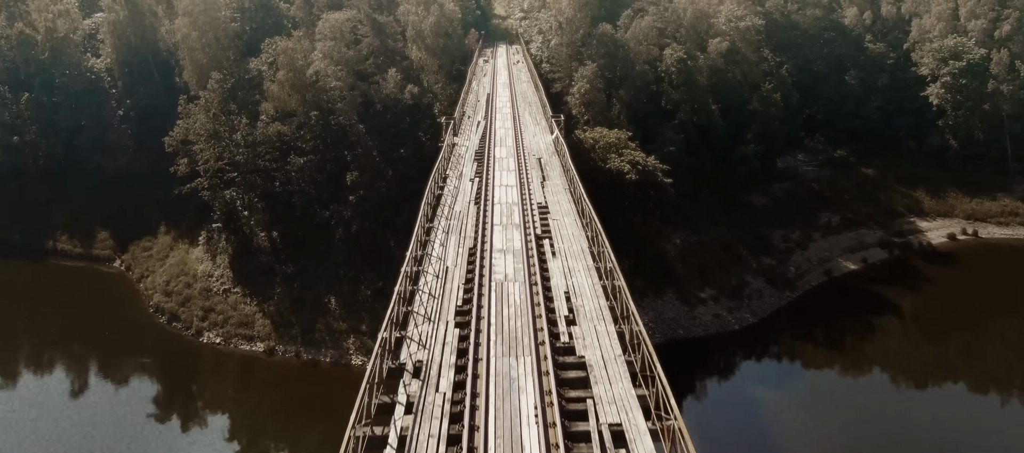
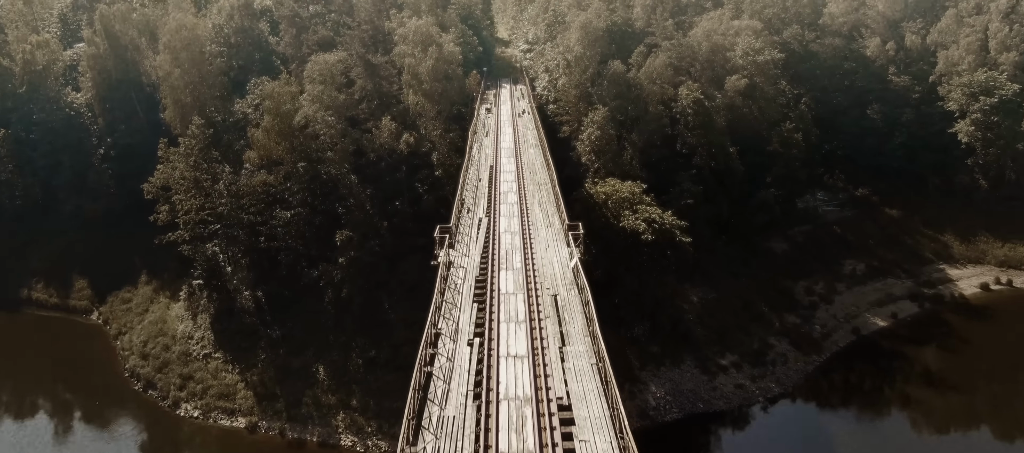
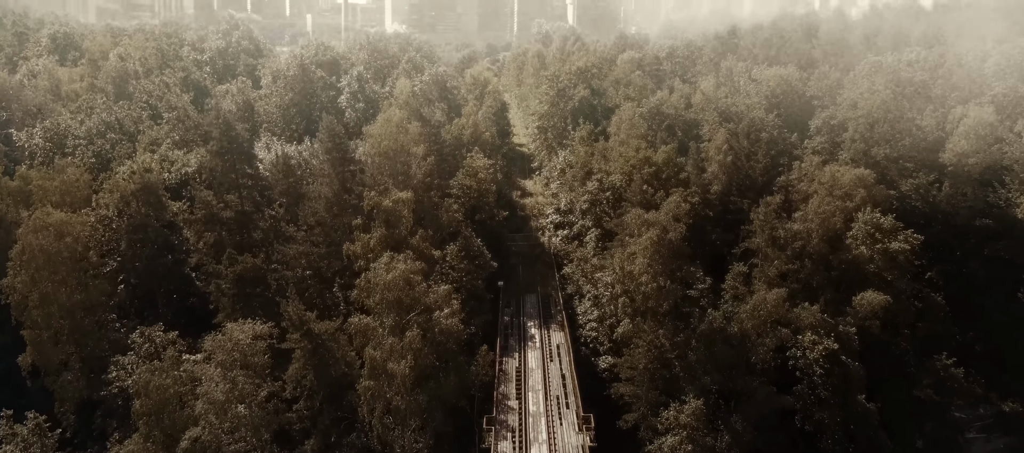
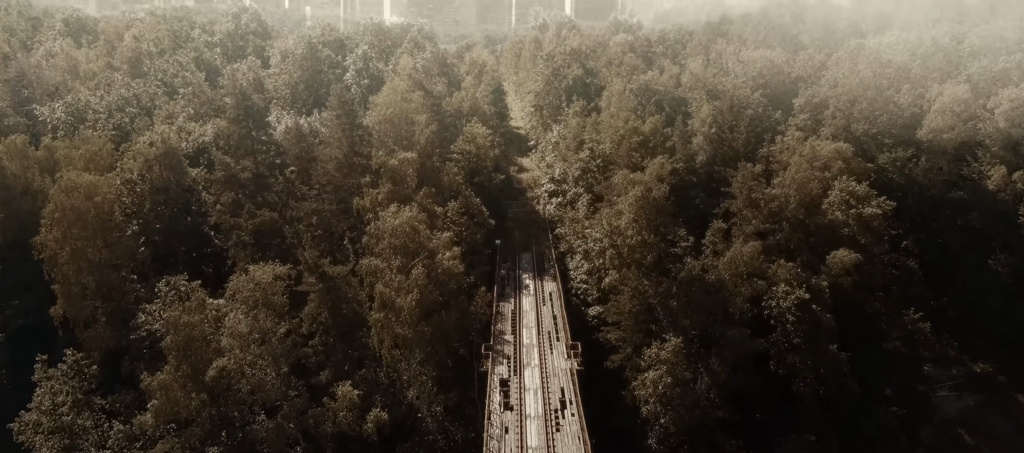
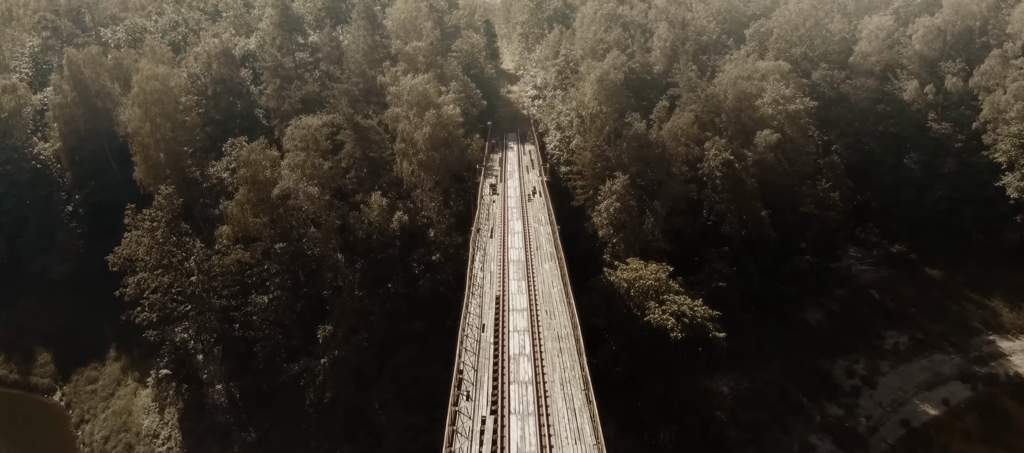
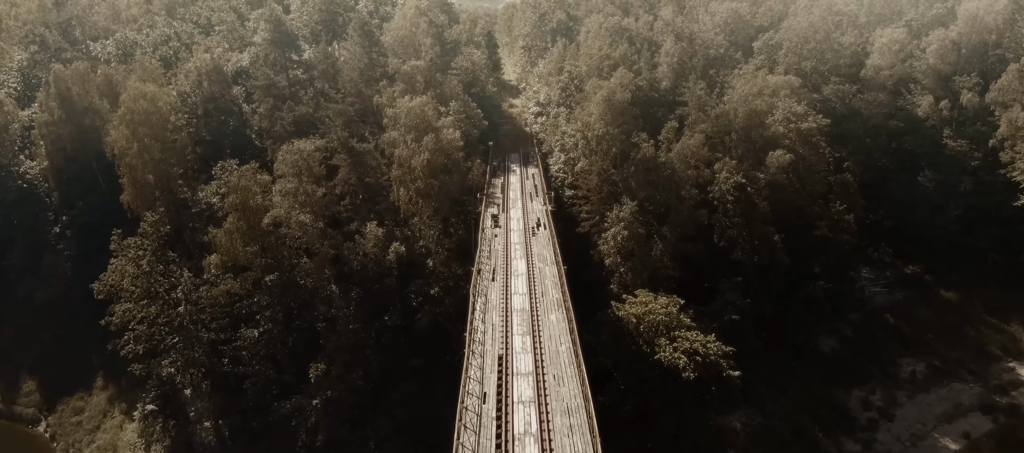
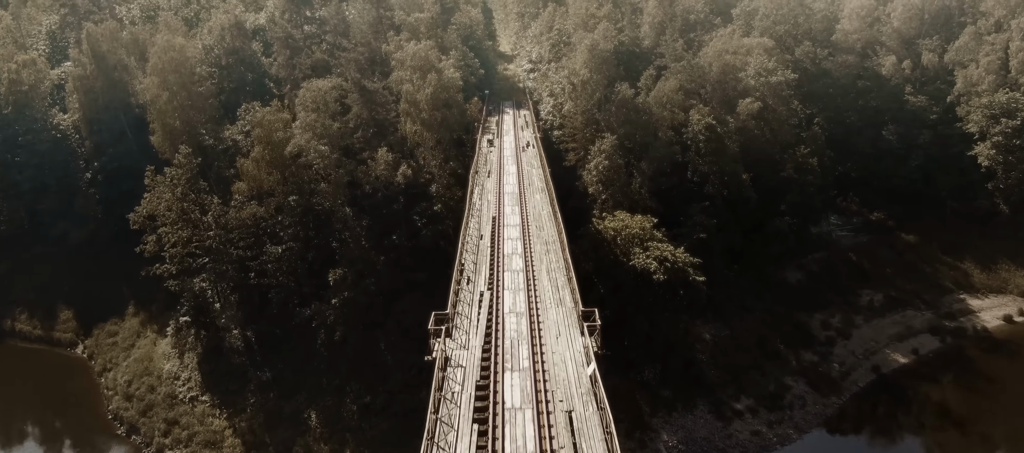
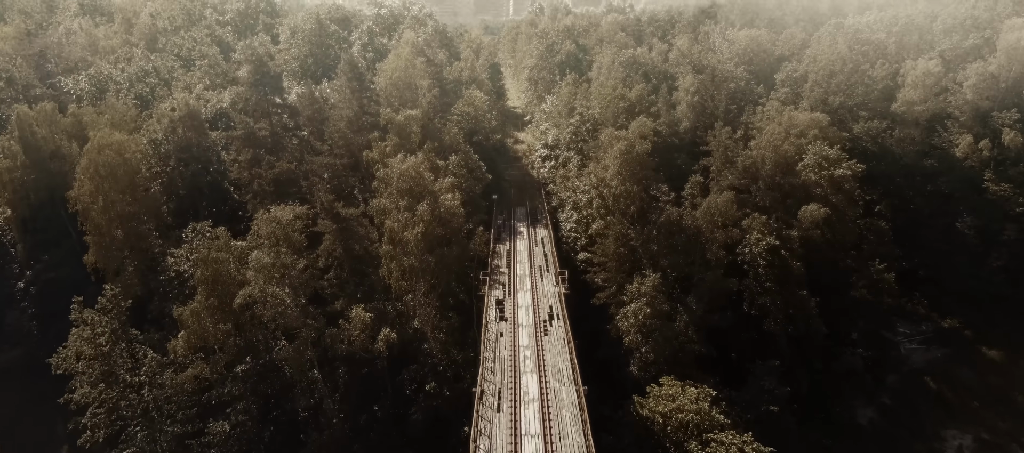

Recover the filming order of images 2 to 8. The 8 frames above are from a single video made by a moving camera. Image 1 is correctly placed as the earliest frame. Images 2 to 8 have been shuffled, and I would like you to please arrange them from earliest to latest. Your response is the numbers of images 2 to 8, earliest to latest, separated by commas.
2, 7, 5, 6, 8, 4, 3
